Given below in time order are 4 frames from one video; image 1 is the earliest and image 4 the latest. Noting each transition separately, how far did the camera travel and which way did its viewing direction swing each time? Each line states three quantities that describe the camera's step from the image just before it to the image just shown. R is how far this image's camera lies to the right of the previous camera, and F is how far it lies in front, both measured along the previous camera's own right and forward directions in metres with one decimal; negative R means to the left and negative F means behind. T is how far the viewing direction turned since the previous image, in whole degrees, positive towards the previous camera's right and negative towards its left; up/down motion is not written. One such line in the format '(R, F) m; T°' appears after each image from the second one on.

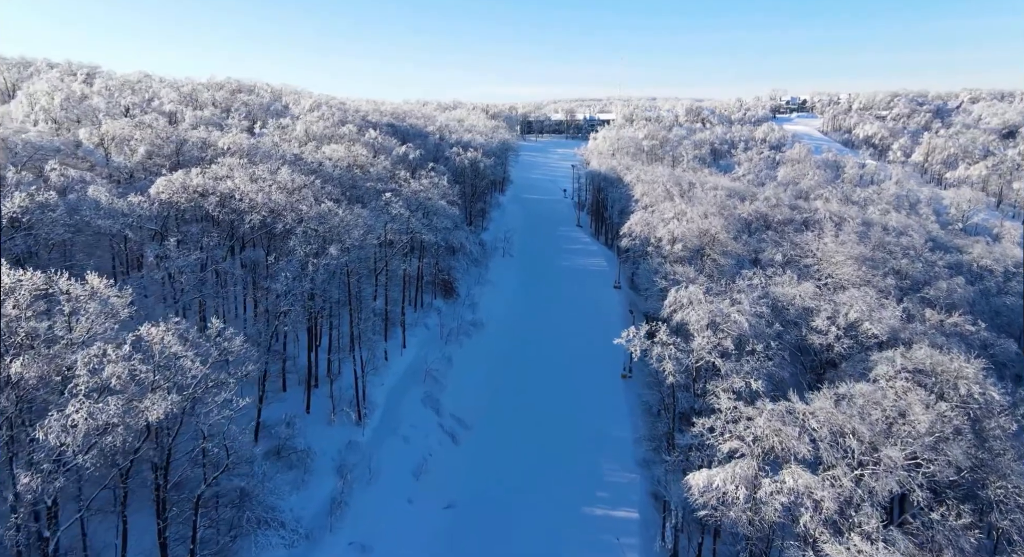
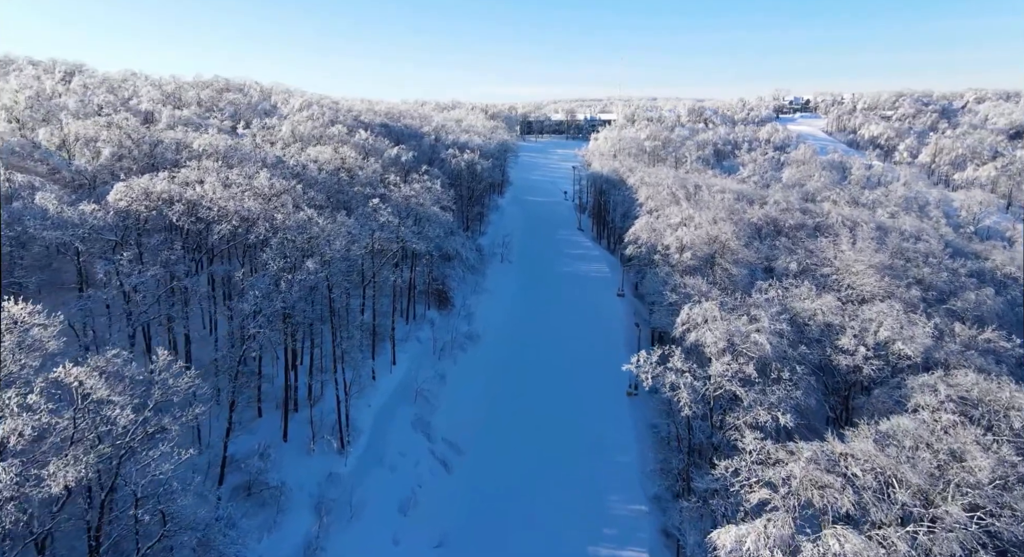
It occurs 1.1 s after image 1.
(+0.2, +3.9) m; 0°
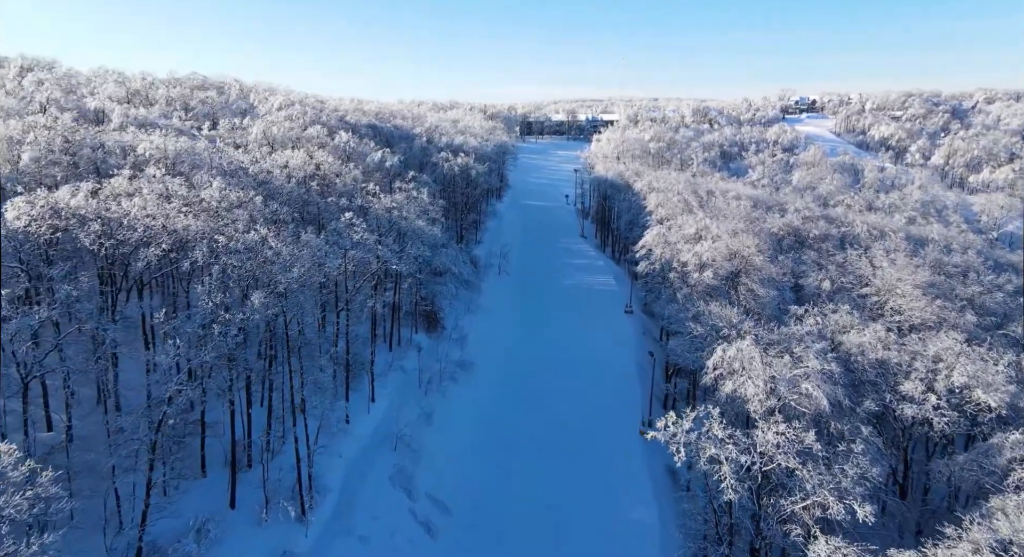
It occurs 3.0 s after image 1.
(+0.2, +7.0) m; 0°
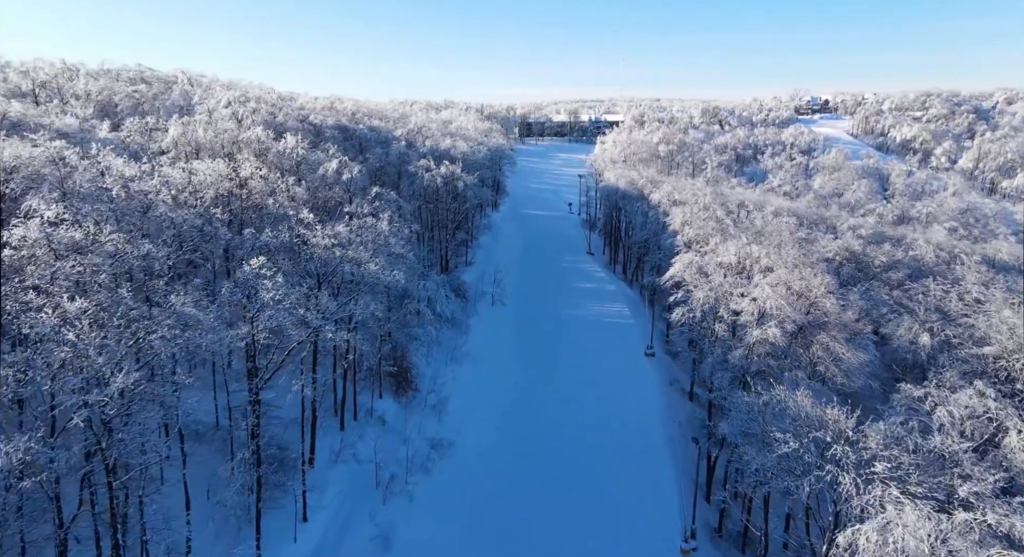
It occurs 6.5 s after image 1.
(+0.4, +13.8) m; 0°
